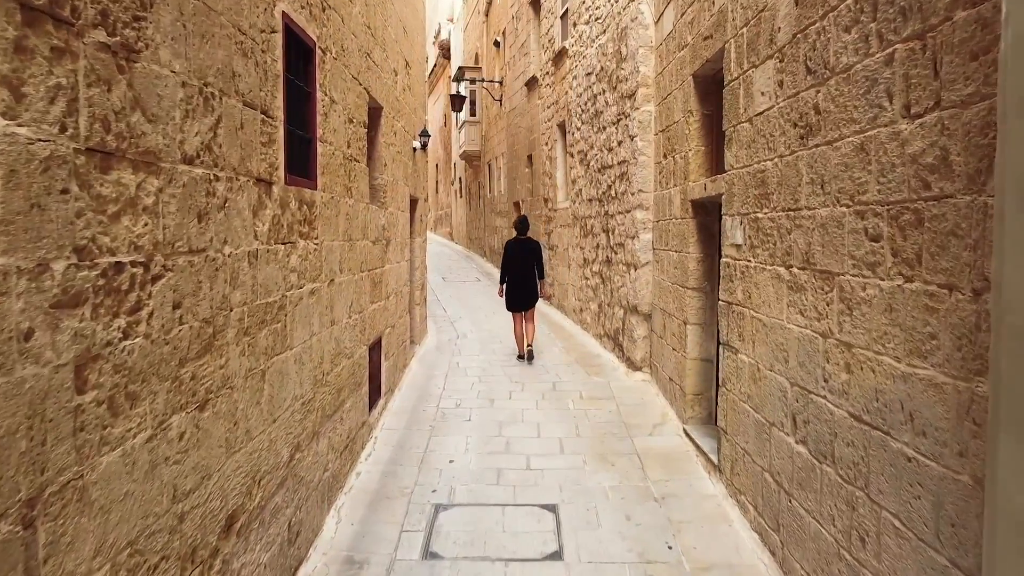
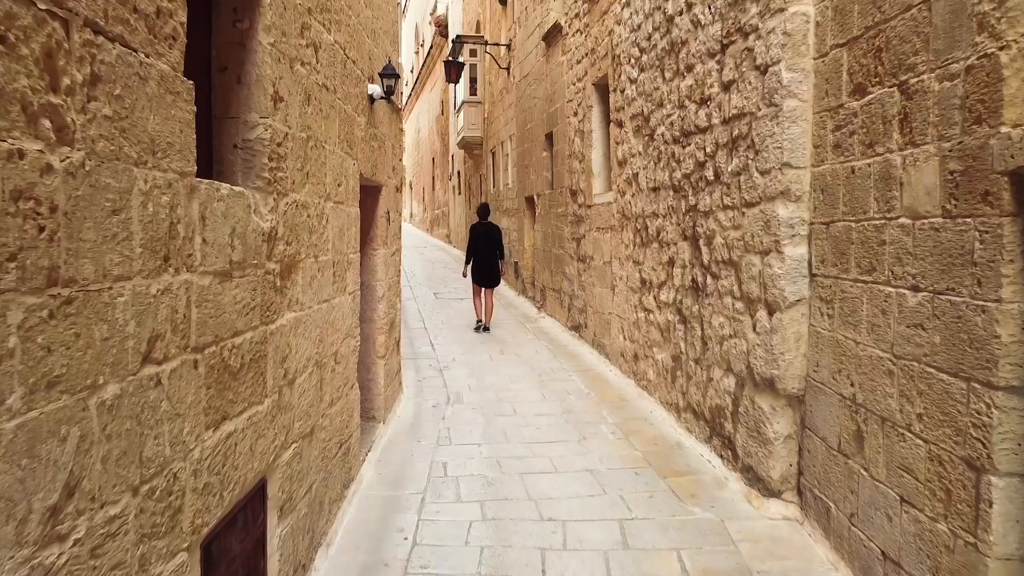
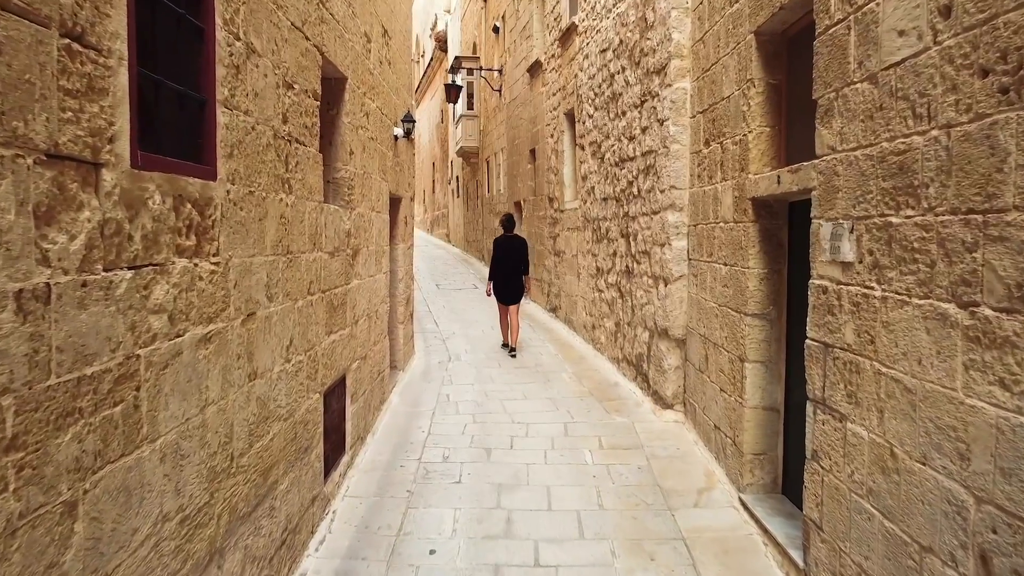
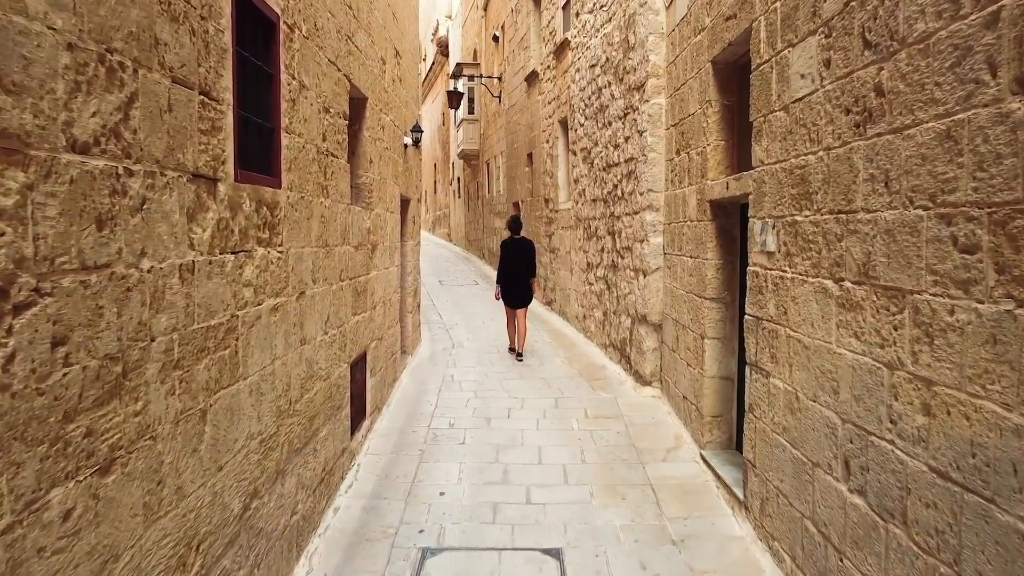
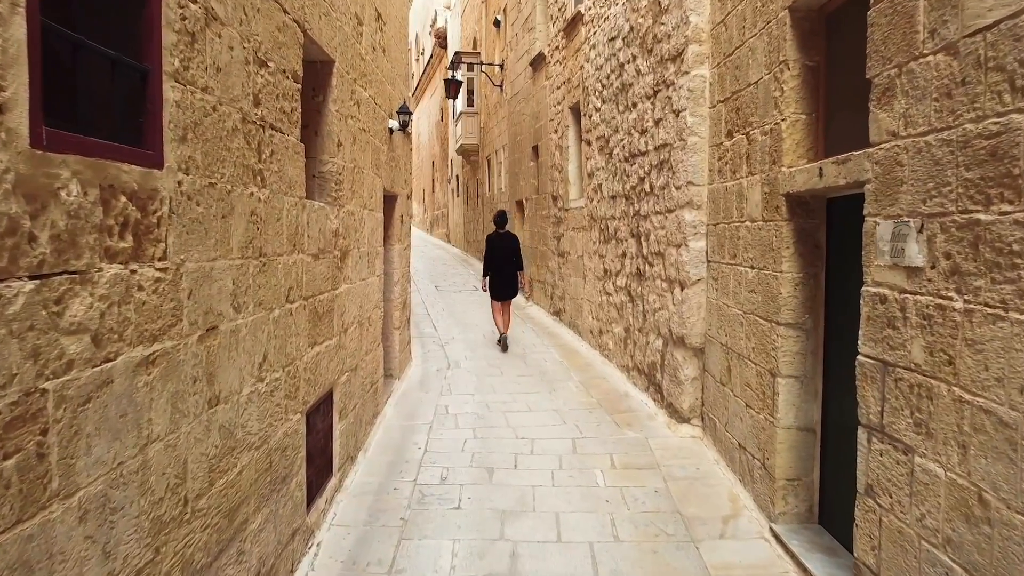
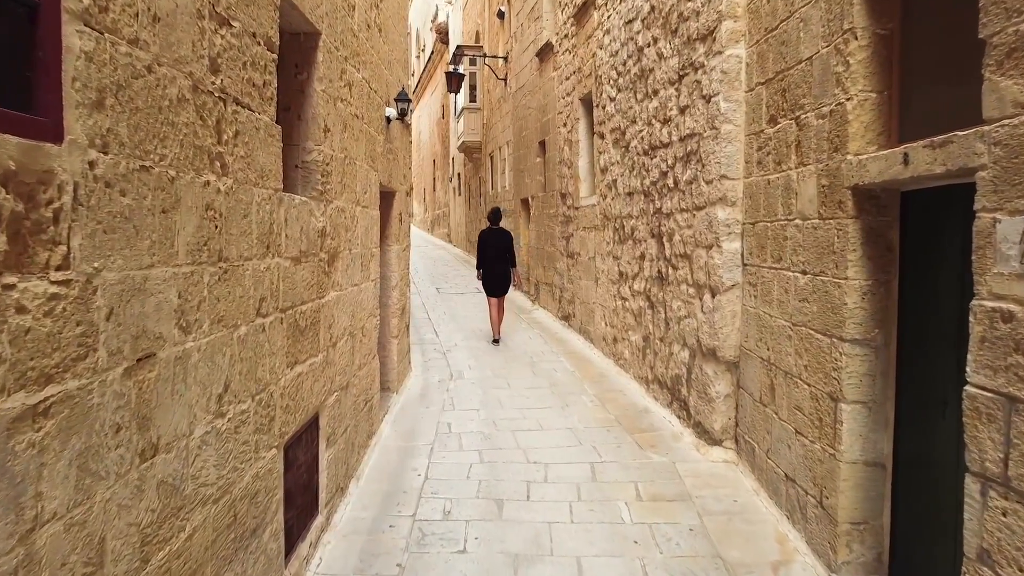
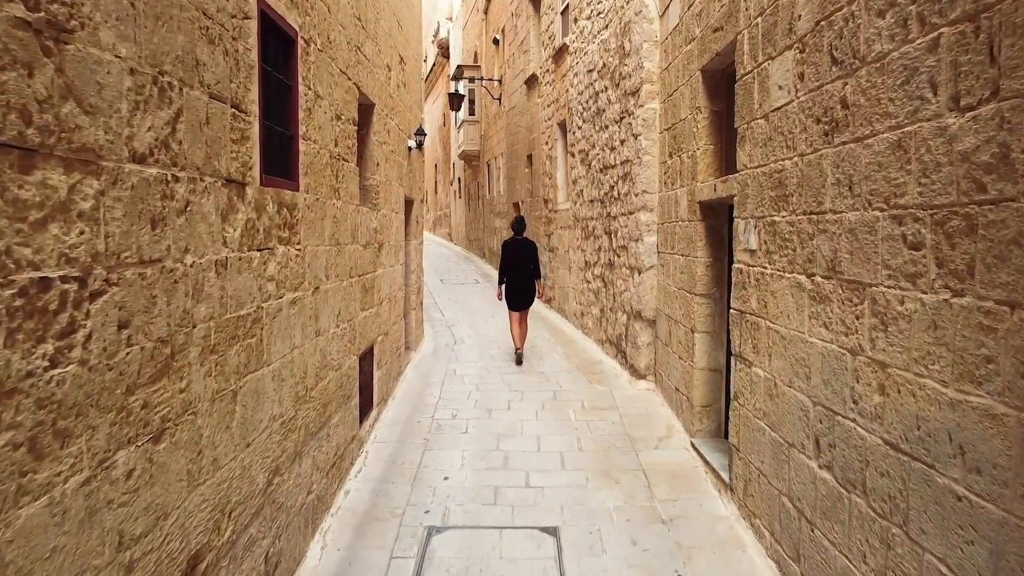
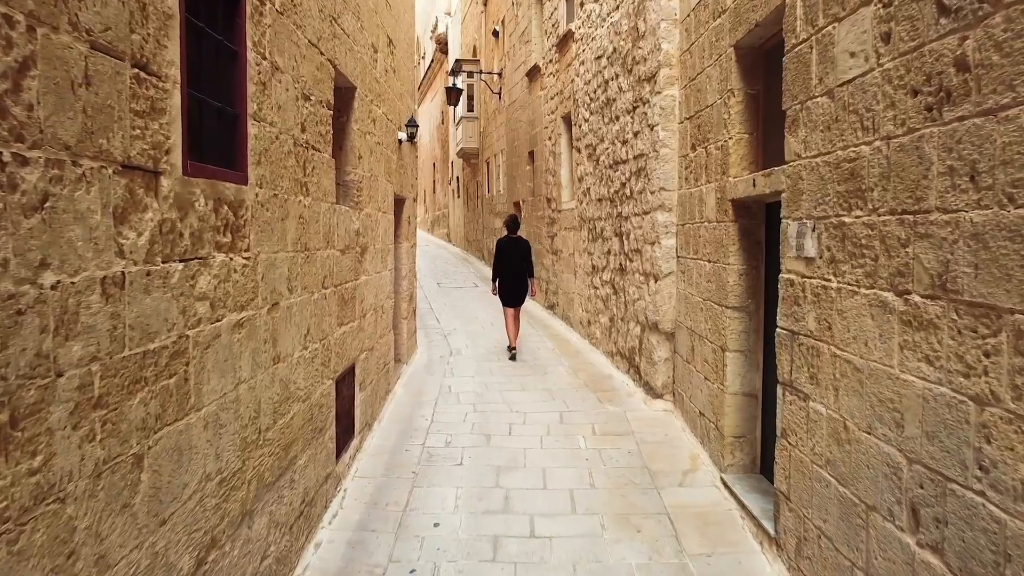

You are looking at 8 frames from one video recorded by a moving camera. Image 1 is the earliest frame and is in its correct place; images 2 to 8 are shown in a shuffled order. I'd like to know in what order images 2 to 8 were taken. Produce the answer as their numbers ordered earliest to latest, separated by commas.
7, 4, 8, 3, 5, 6, 2
